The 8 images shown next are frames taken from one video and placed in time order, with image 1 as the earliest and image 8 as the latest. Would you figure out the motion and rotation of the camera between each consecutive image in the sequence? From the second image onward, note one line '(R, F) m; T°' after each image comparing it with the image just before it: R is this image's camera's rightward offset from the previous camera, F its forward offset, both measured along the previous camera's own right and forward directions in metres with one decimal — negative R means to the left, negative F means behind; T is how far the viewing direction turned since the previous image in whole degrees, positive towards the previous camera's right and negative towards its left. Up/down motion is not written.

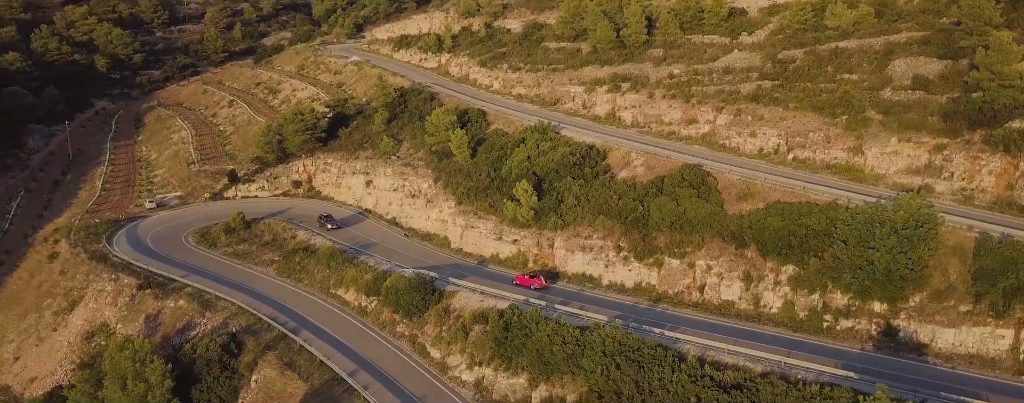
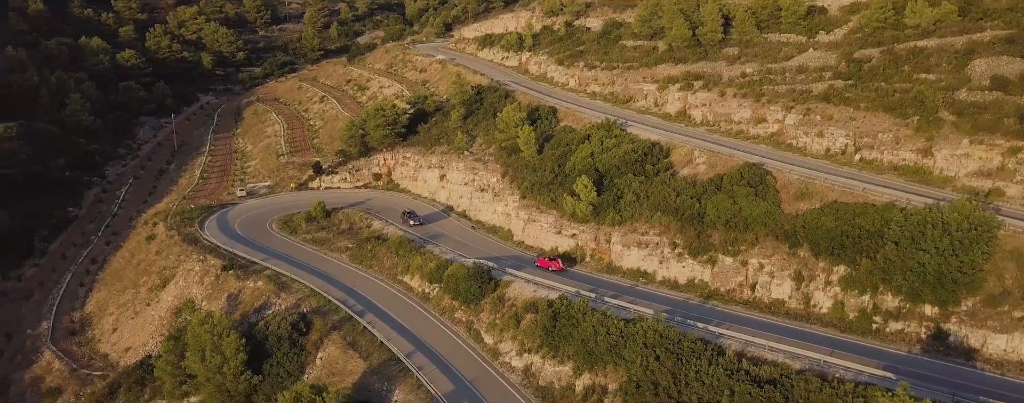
(+1.3, -0.7) m; -7°
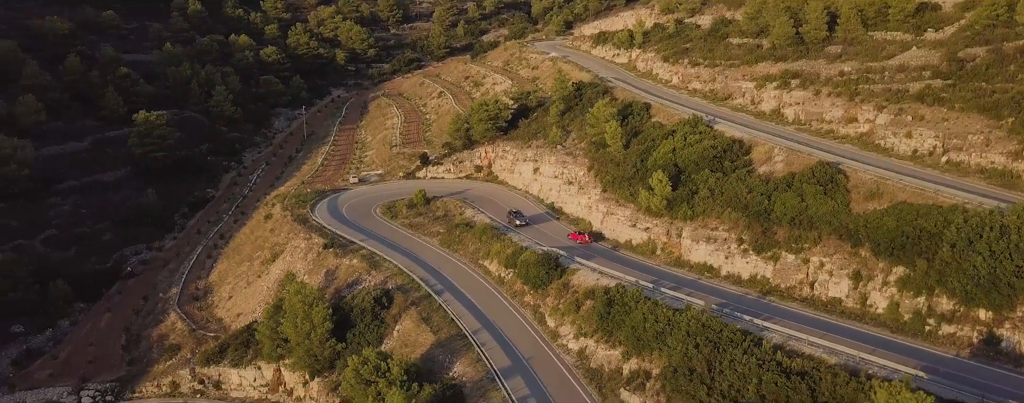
(+2.3, -1.1) m; -9°
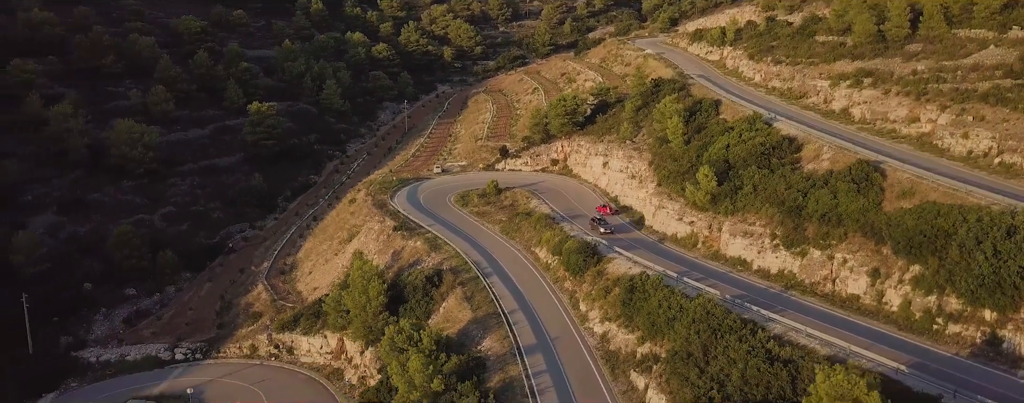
(+3.1, -1.4) m; -9°
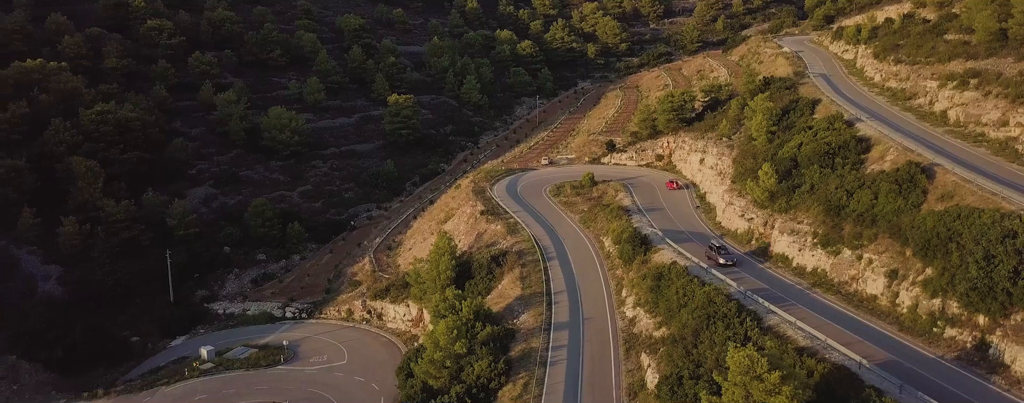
(+4.8, -1.5) m; -13°
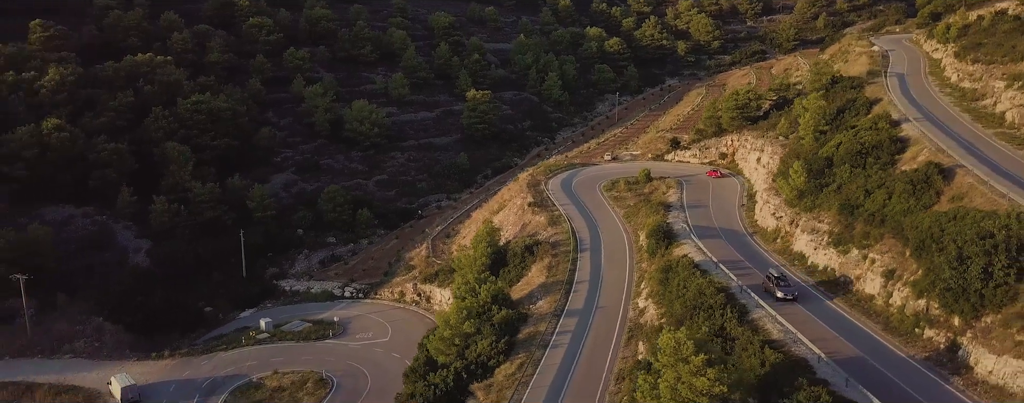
(+3.5, -1.0) m; -8°
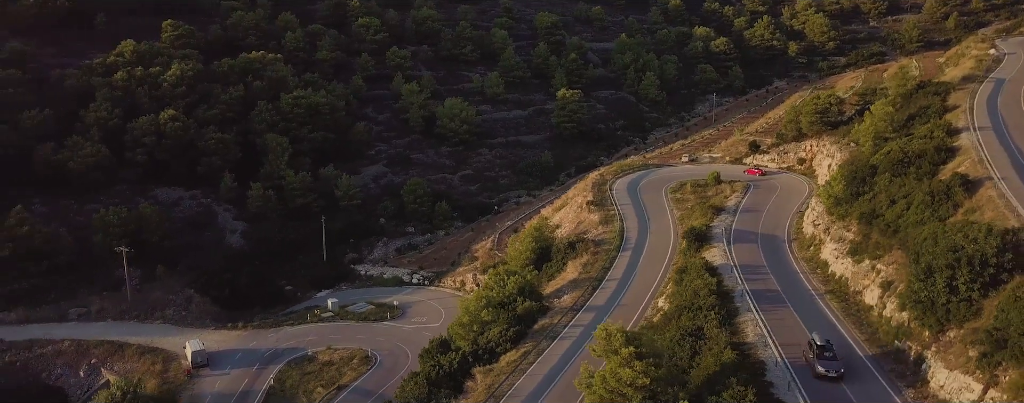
(+4.0, -1.0) m; -9°
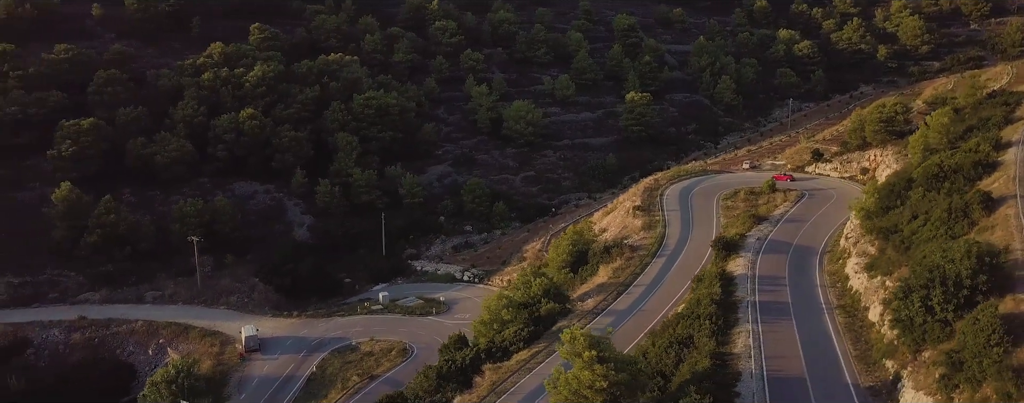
(+2.8, -0.8) m; -7°
